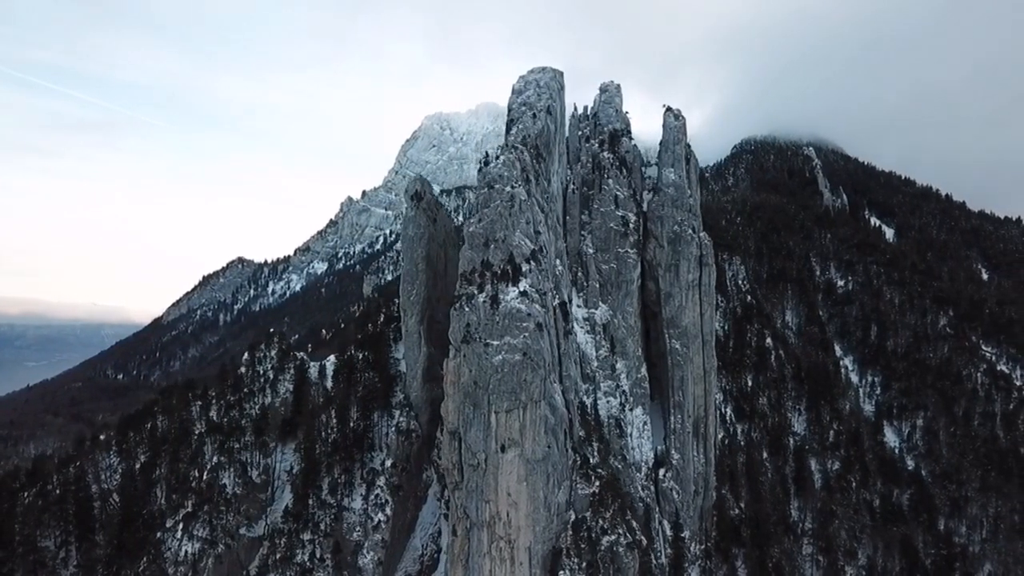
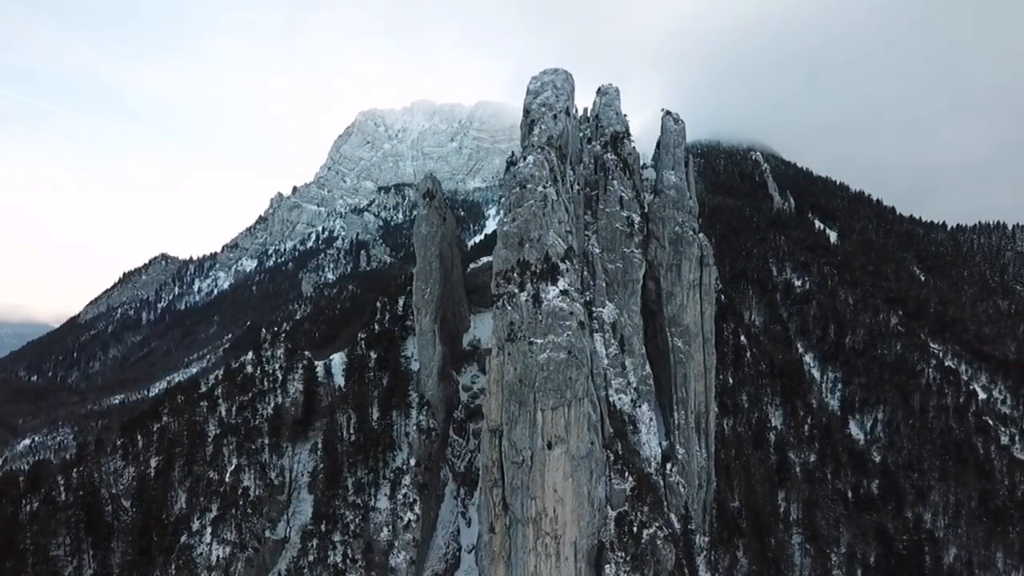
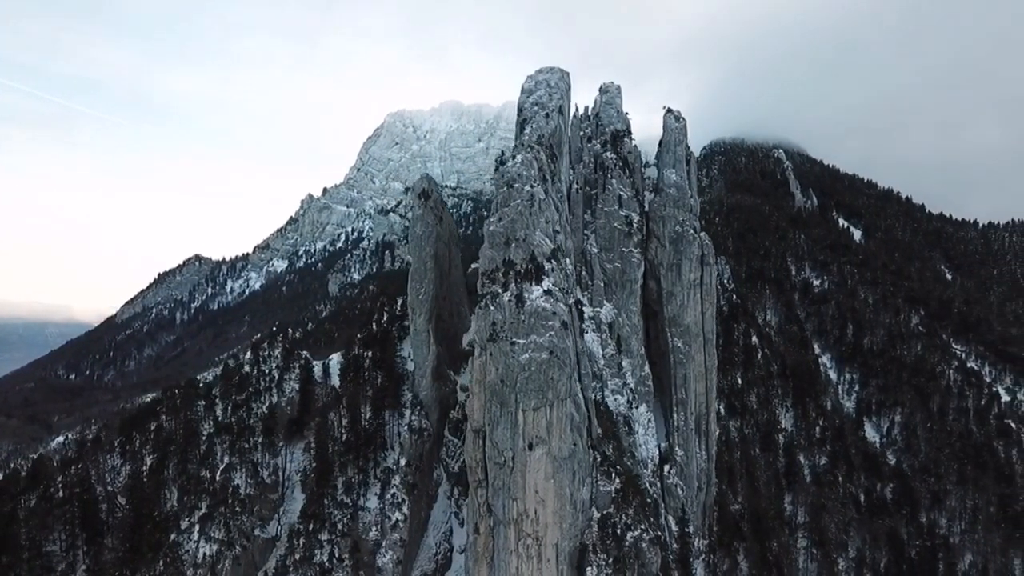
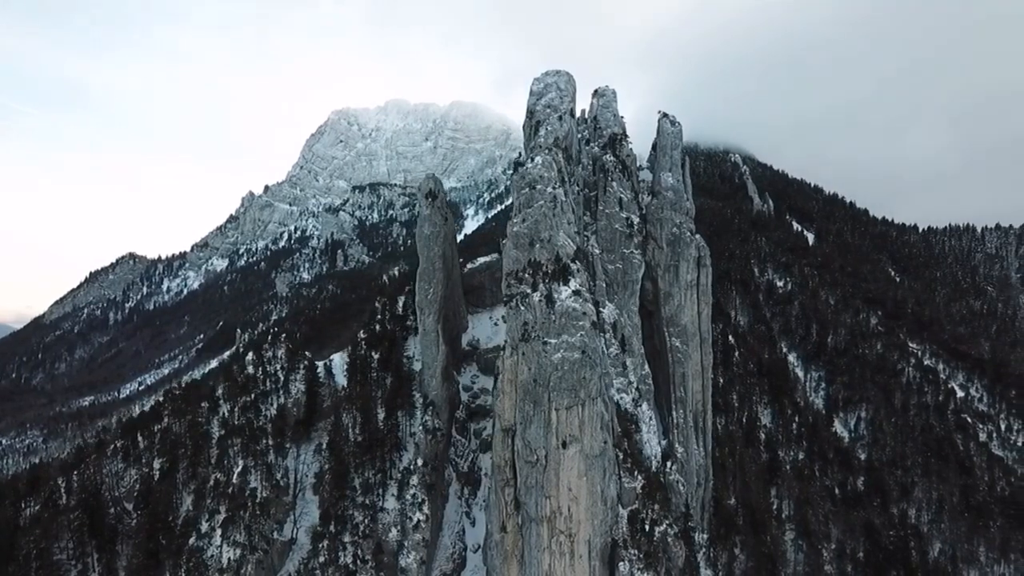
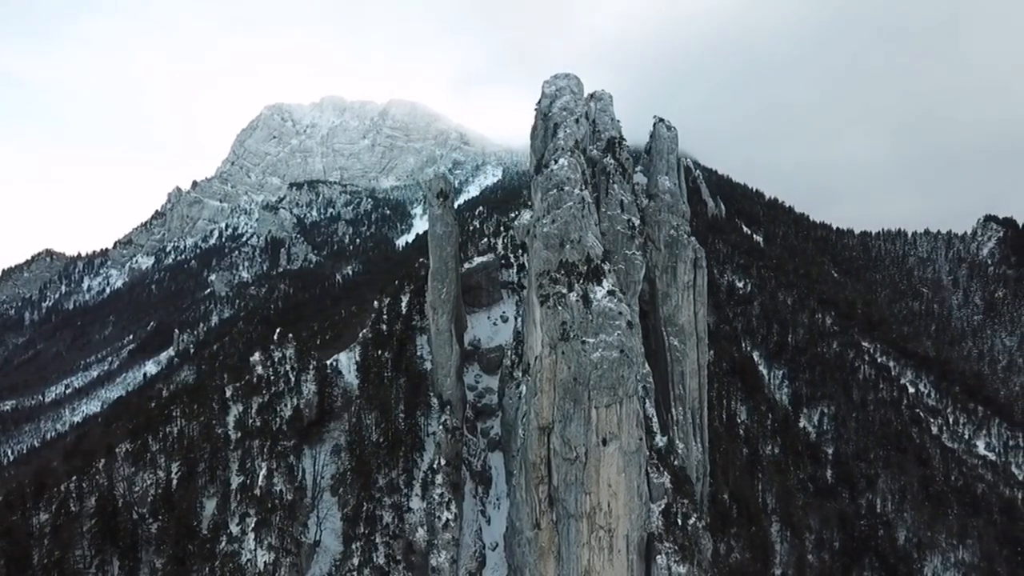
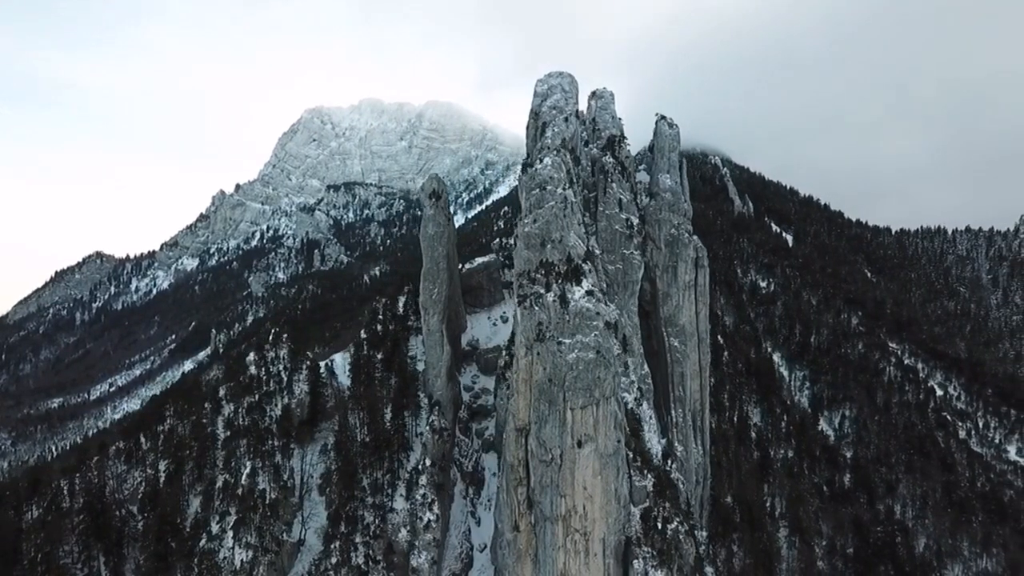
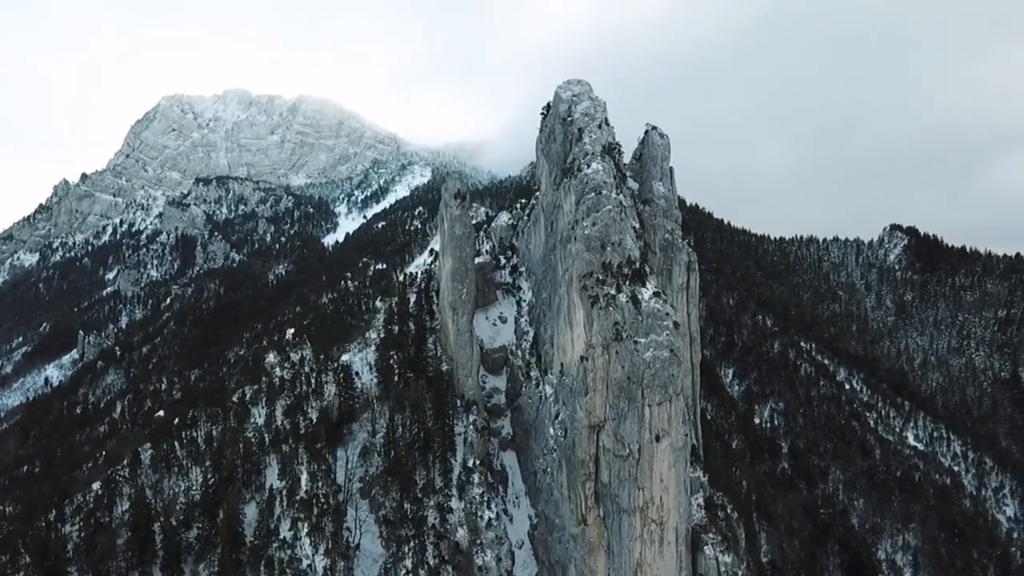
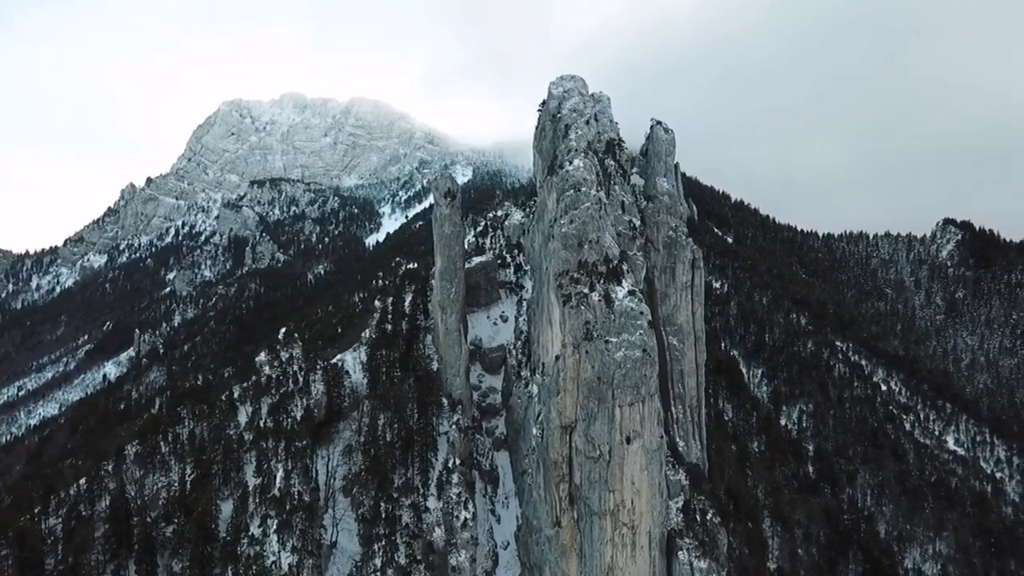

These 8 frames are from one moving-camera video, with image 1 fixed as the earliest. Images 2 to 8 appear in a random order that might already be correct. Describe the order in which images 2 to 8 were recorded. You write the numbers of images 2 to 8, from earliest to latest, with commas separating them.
3, 2, 4, 6, 5, 8, 7
